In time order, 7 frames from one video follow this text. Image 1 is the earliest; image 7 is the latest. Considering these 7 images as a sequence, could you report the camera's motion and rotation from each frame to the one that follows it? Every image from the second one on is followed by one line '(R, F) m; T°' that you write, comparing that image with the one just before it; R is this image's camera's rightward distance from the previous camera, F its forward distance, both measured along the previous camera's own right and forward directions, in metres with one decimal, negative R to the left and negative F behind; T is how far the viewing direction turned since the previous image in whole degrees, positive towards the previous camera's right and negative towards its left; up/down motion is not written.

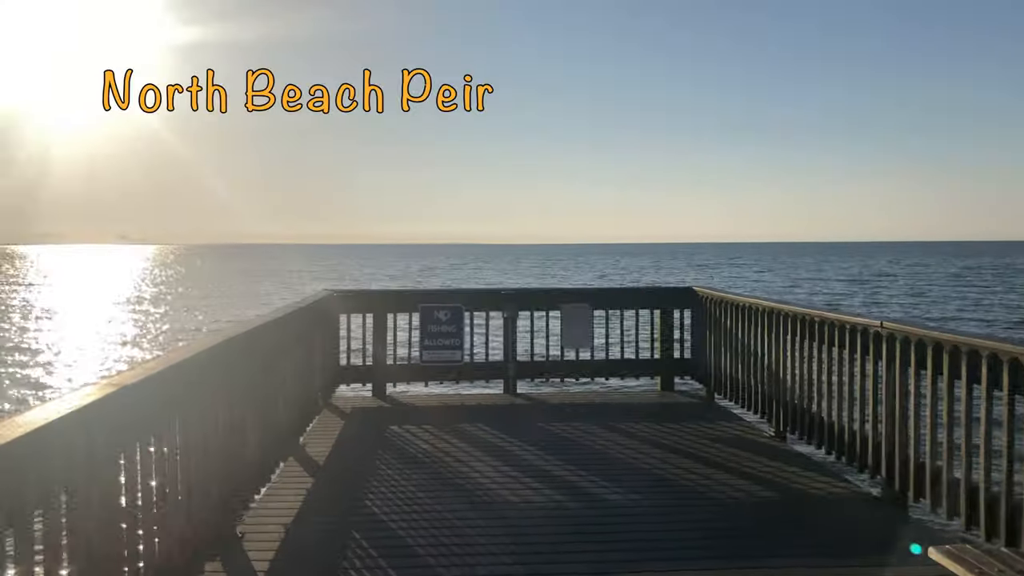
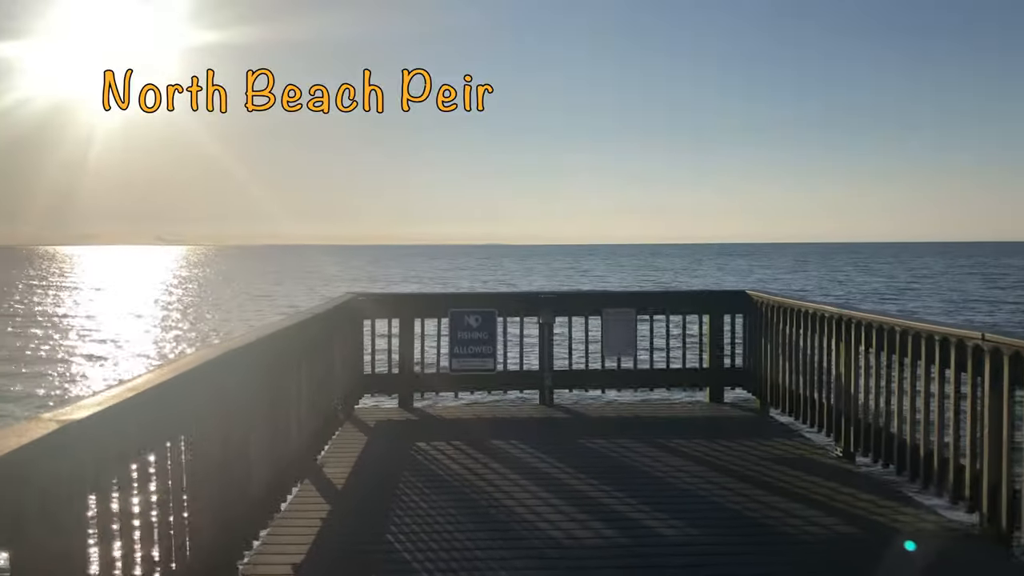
(-0.1, +0.6) m; -2°
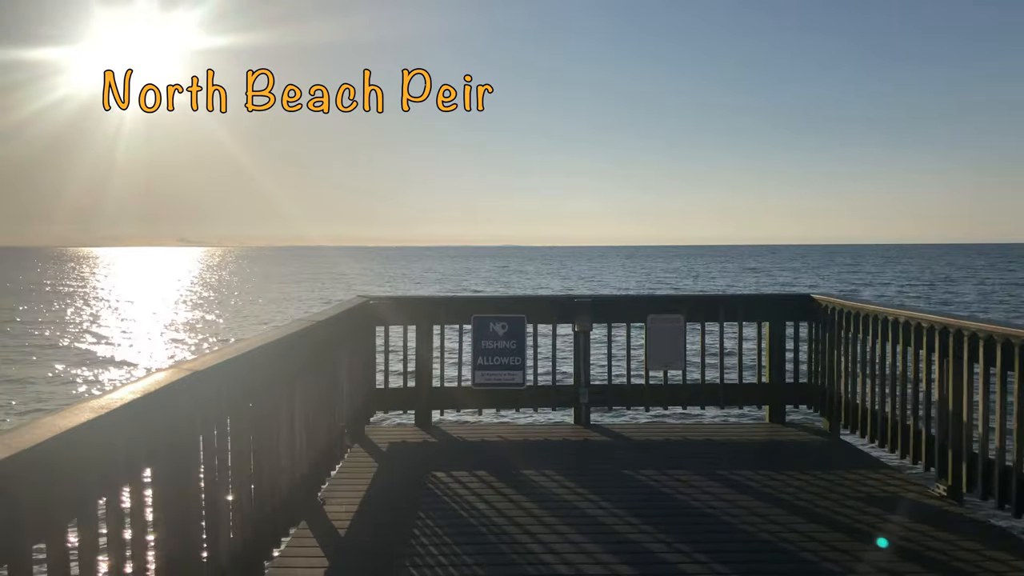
(-0.1, +1.0) m; -1°
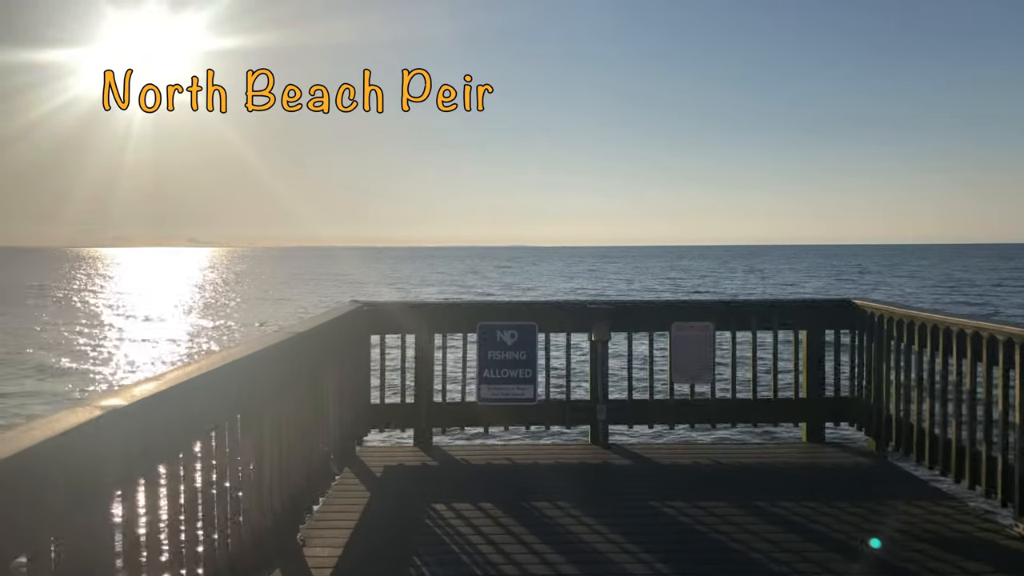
(0.0, +0.7) m; -1°
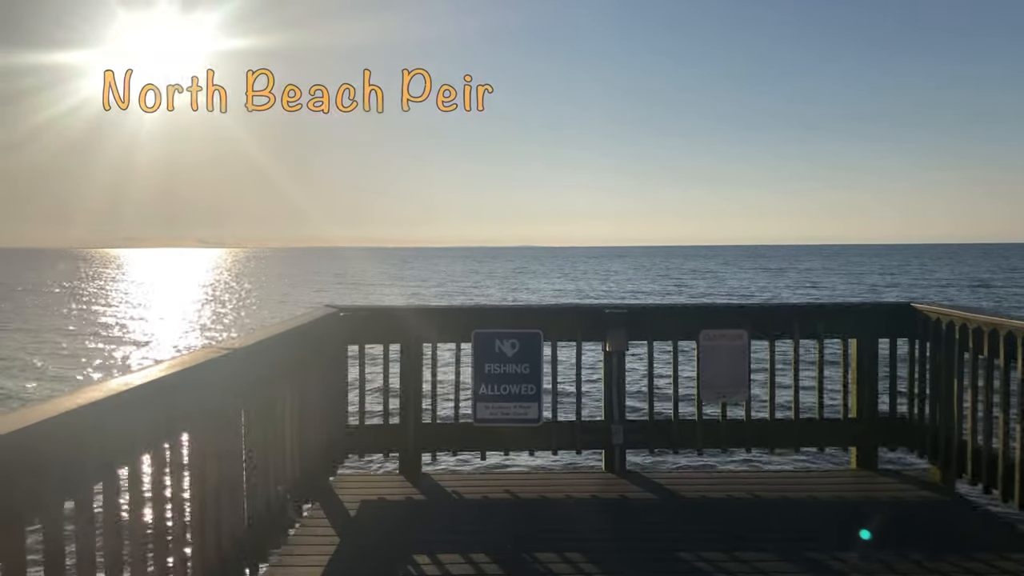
(0.0, +0.9) m; -1°
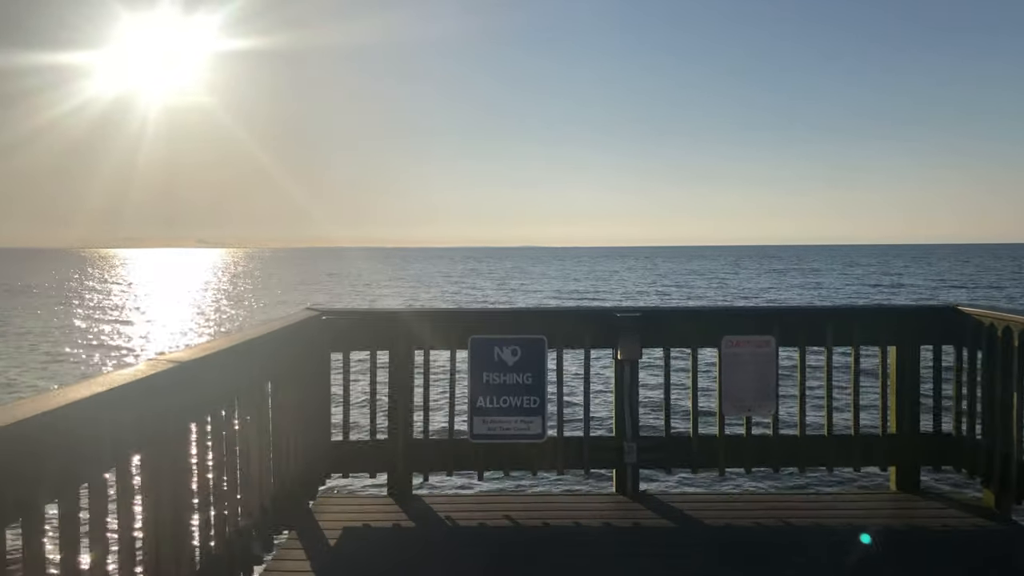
(0.0, +0.5) m; 0°
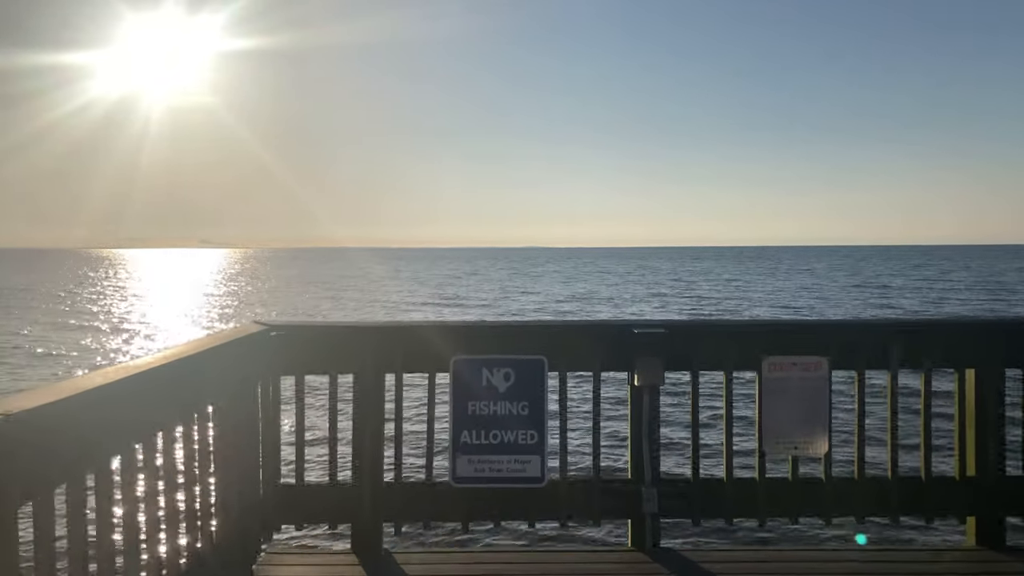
(0.0, +0.9) m; 0°
